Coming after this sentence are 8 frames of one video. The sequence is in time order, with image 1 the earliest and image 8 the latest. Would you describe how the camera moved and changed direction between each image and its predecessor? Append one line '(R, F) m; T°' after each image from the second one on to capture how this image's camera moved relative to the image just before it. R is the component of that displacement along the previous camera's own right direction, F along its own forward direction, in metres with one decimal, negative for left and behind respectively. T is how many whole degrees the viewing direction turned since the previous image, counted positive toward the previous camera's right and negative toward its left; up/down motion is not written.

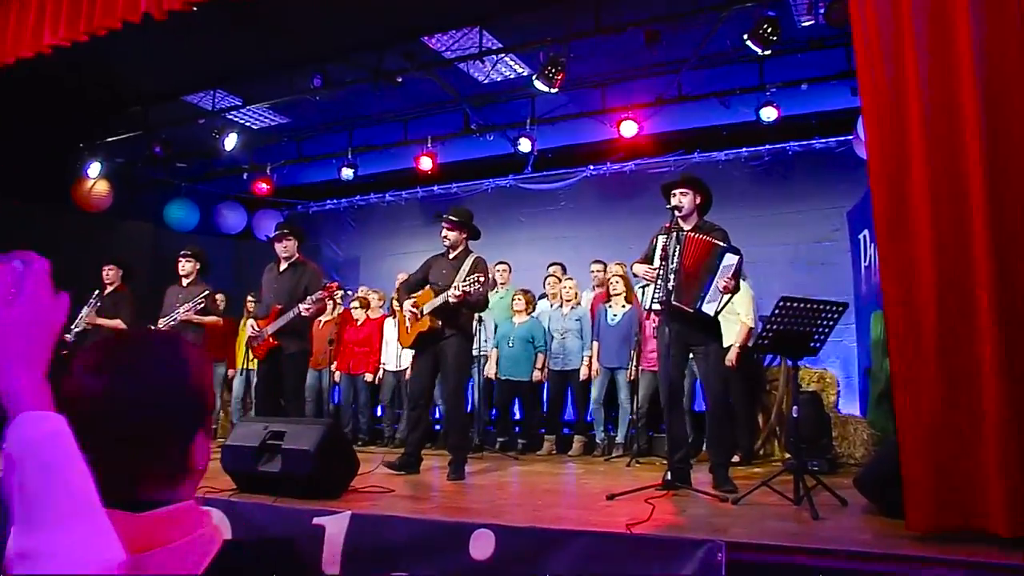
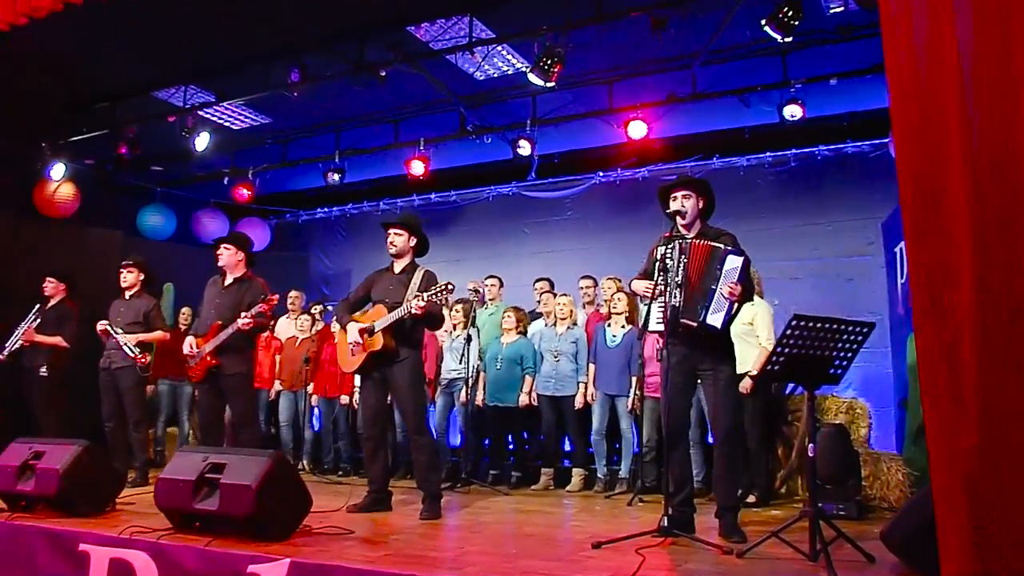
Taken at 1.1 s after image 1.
(+0.3, +0.8) m; -2°
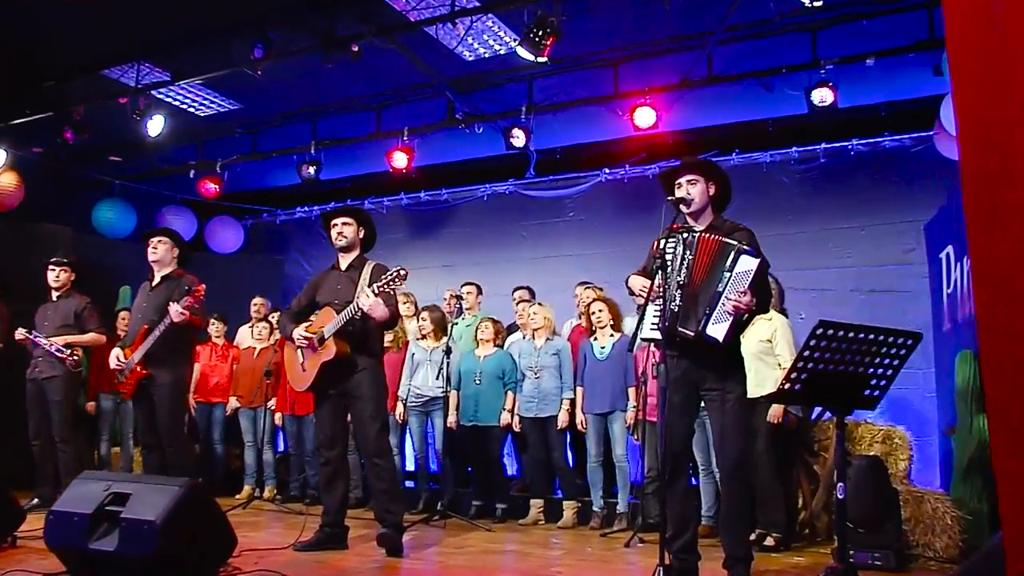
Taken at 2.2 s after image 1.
(+0.3, +1.0) m; -2°
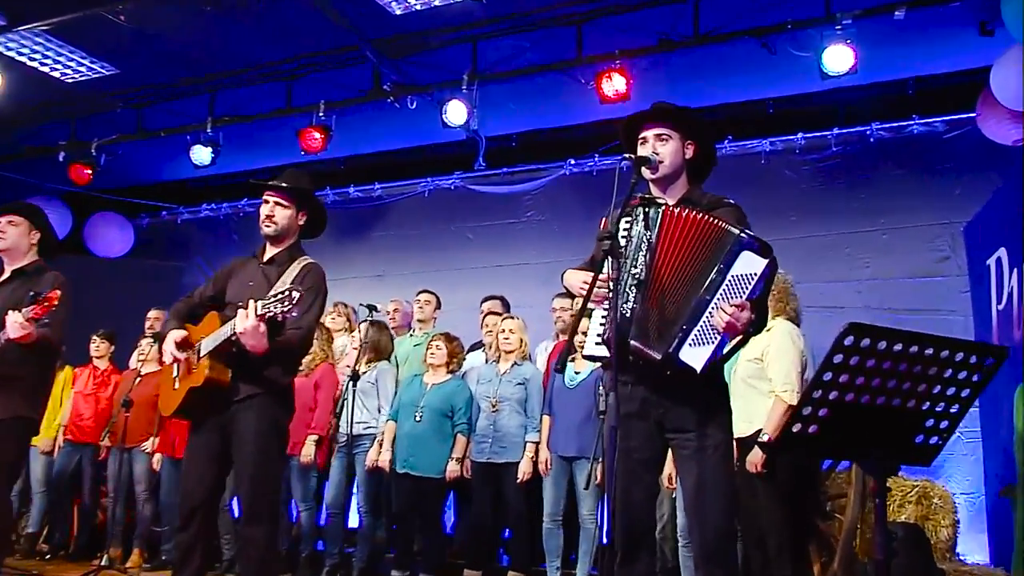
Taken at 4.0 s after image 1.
(+0.4, +1.6) m; 0°
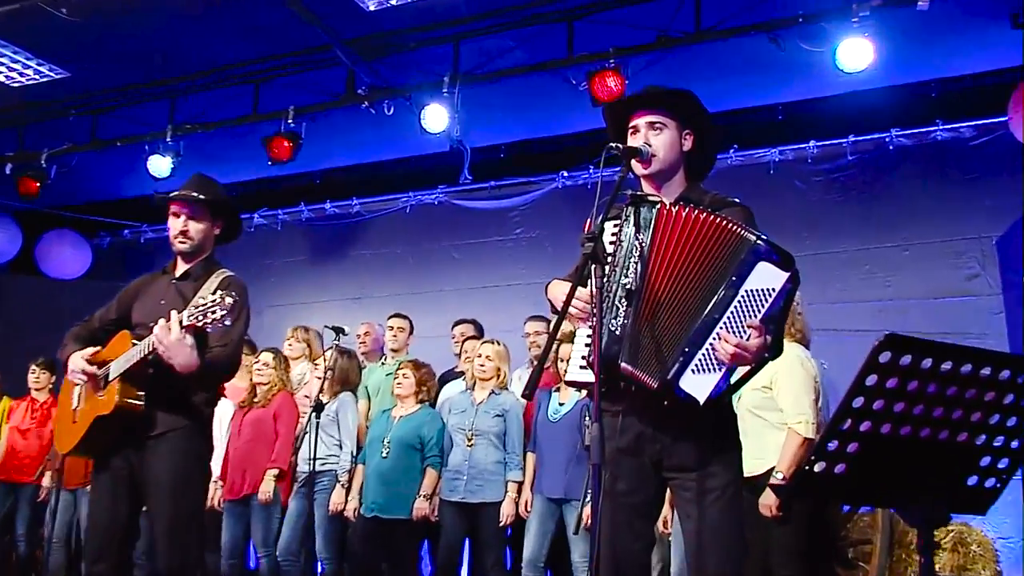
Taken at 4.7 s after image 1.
(+0.1, +0.6) m; 0°
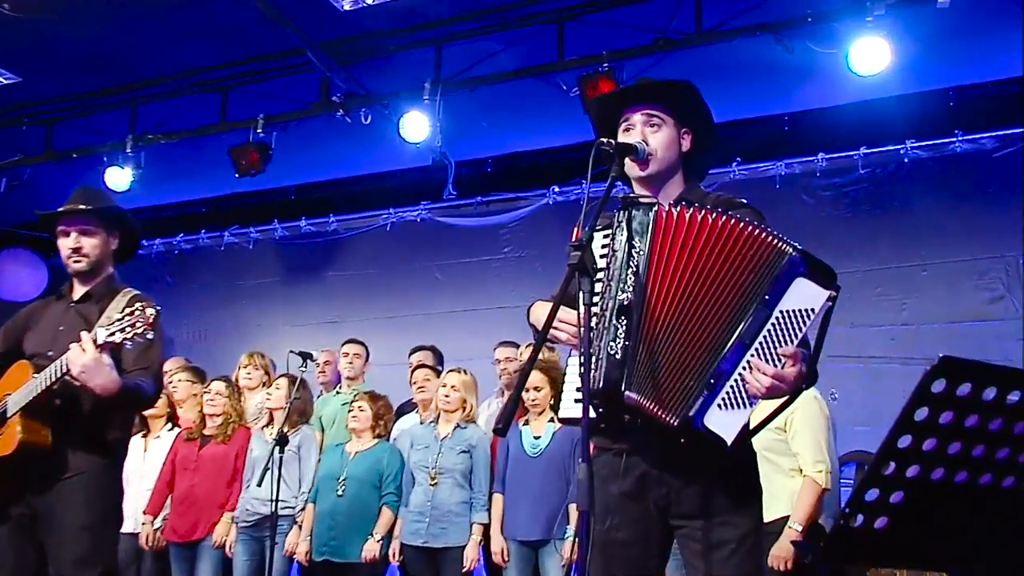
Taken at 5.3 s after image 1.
(+0.1, +0.4) m; 0°
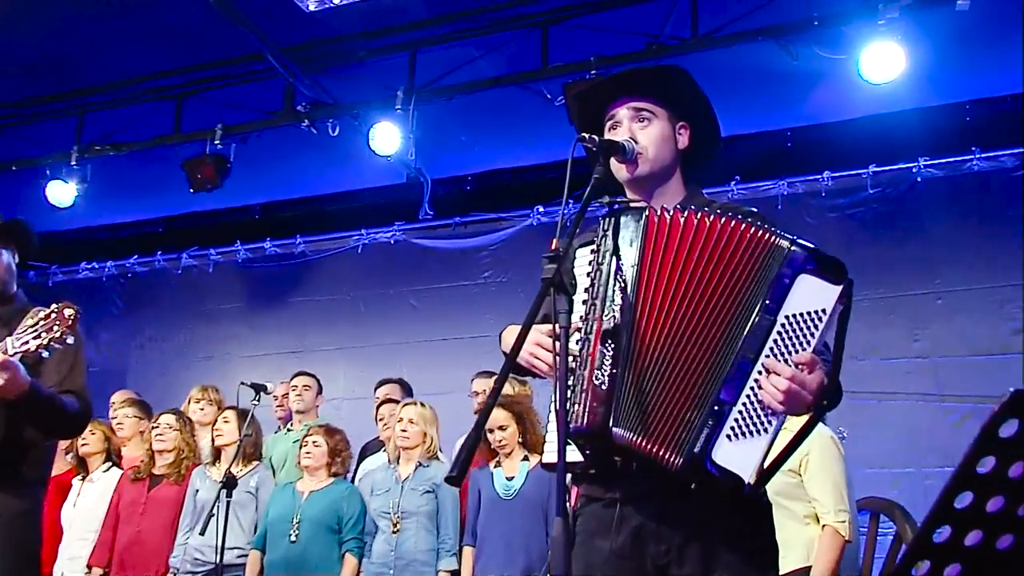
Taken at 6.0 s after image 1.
(+0.1, +0.5) m; 0°
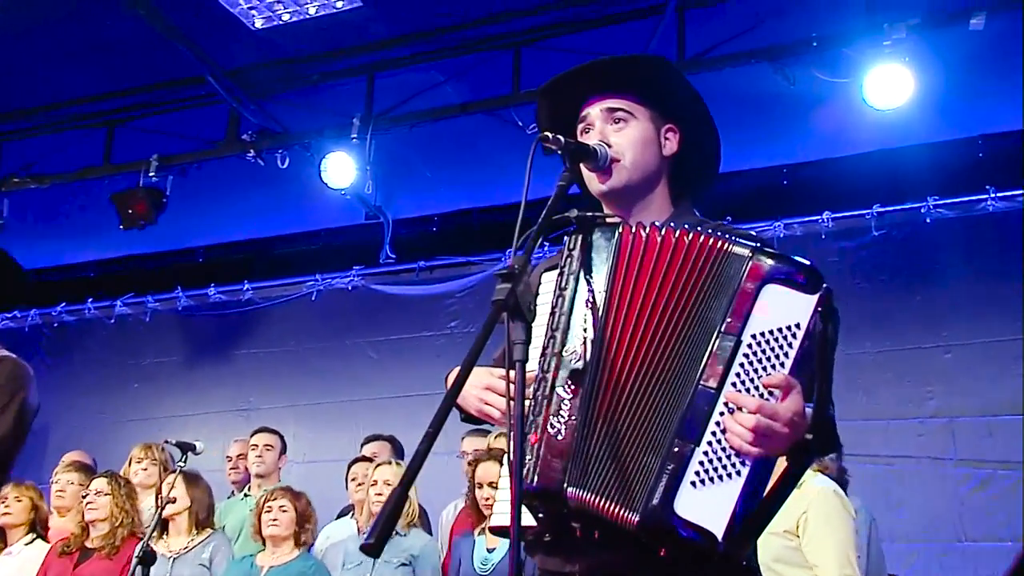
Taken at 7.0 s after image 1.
(0.0, +0.5) m; +1°
